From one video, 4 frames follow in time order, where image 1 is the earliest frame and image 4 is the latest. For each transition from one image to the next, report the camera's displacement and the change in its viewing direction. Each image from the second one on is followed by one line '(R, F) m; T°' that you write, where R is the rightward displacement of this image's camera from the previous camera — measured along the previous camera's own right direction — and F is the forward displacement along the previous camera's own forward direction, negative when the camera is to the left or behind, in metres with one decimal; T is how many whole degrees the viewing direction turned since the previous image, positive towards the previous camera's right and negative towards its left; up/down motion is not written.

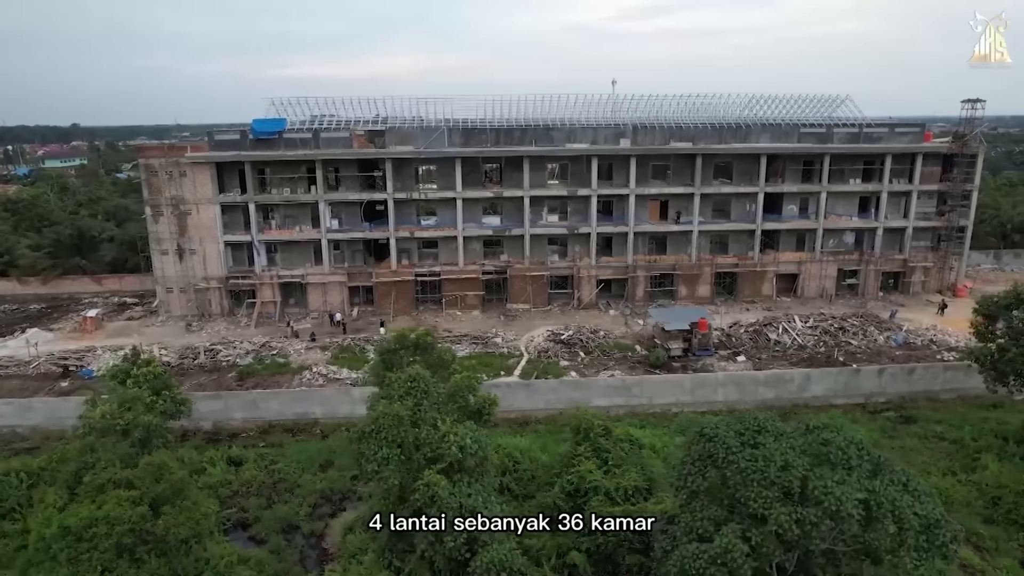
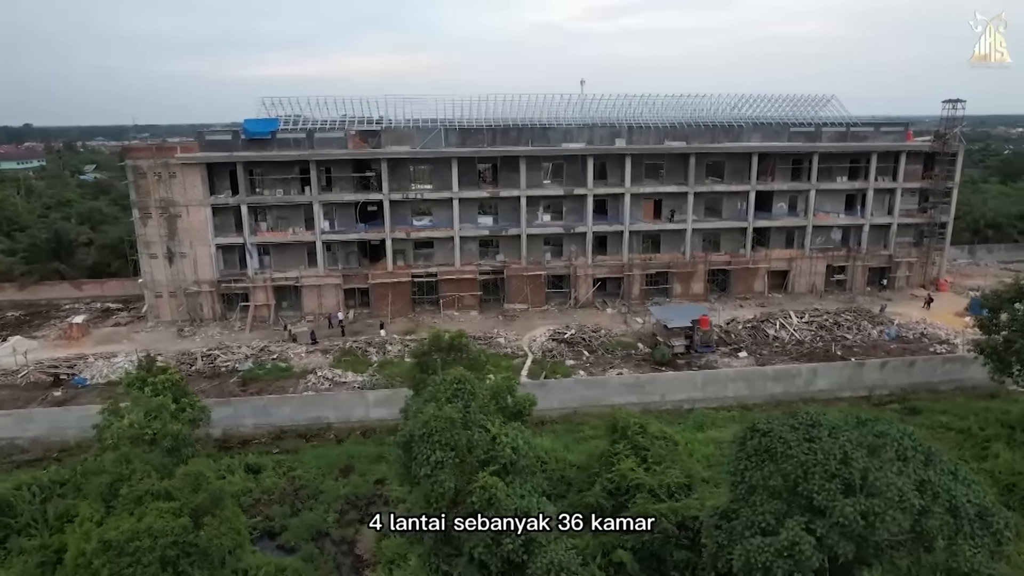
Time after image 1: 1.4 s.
(-1.9, +0.1) m; +3°
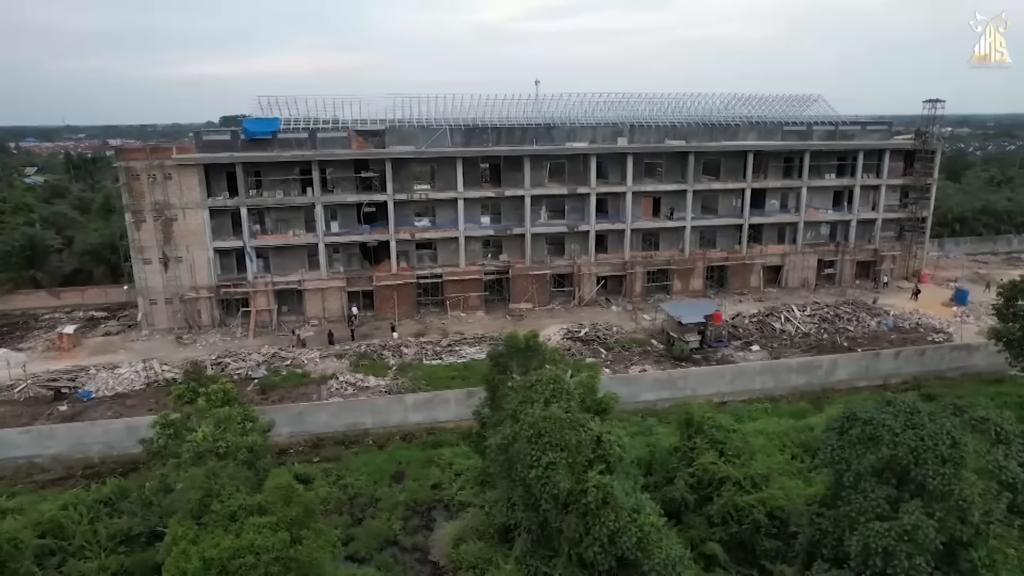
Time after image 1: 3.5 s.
(-3.4, +0.2) m; +4°
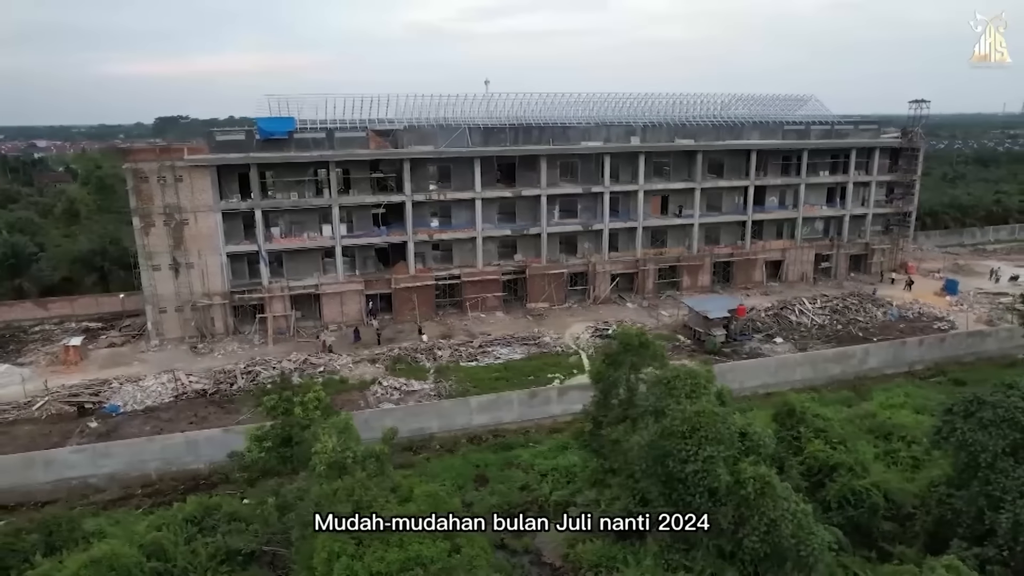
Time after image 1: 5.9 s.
(-4.6, +0.3) m; +5°
